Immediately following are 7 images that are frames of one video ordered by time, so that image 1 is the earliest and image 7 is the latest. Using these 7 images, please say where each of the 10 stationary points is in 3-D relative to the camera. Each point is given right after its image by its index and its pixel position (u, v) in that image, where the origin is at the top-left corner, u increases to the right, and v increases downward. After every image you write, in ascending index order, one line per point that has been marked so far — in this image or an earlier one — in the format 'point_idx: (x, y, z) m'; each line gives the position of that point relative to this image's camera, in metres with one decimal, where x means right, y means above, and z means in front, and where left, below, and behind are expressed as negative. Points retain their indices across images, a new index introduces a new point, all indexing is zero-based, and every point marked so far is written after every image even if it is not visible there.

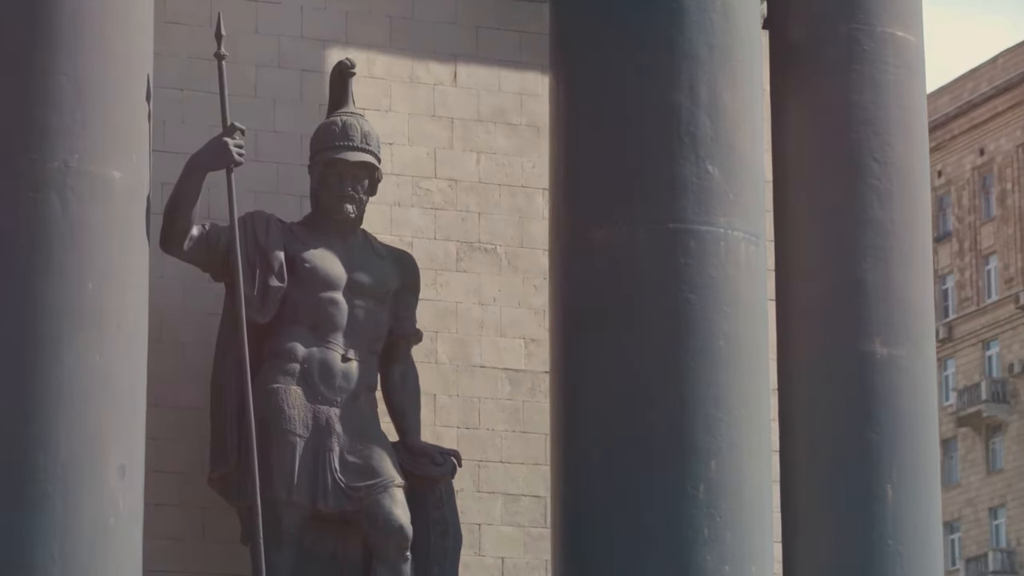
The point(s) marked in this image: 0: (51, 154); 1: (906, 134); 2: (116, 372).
0: (-2.0, +0.6, +15.3) m
1: (+2.2, +0.9, +19.9) m
2: (-1.7, -0.4, +15.2) m
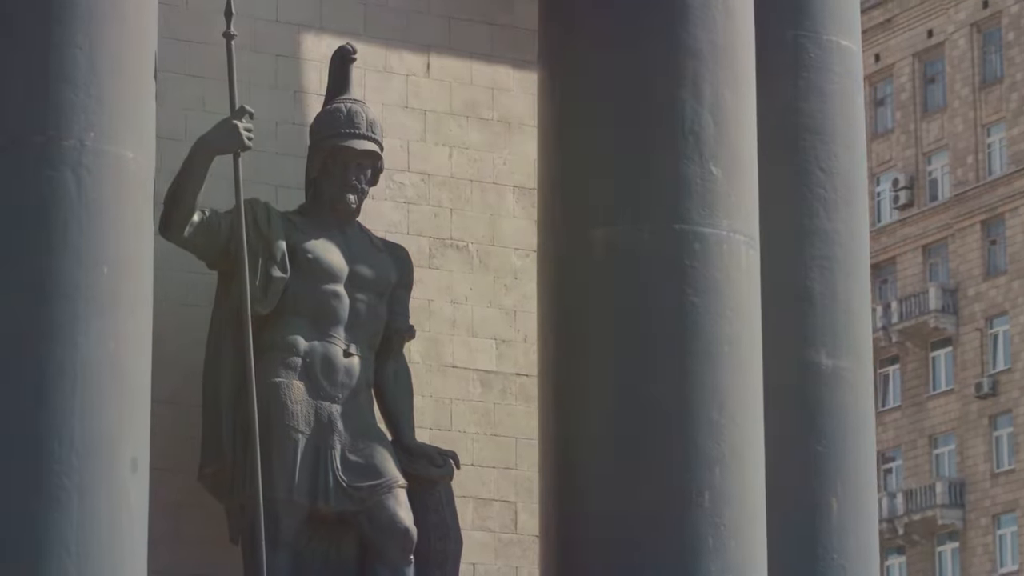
0: (-1.9, +0.7, +14.6) m
1: (+1.9, +0.8, +19.6) m
2: (-1.6, -0.3, +14.6) m
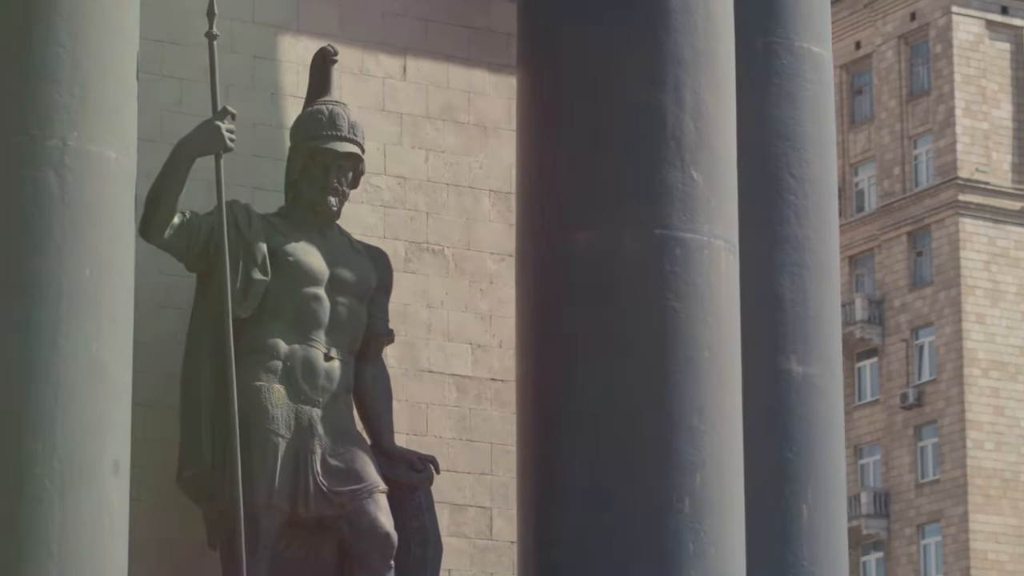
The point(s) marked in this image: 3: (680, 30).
0: (-1.9, +0.6, +14.5) m
1: (+1.7, +0.8, +19.5) m
2: (-1.7, -0.3, +14.4) m
3: (+0.8, +1.2, +16.7) m
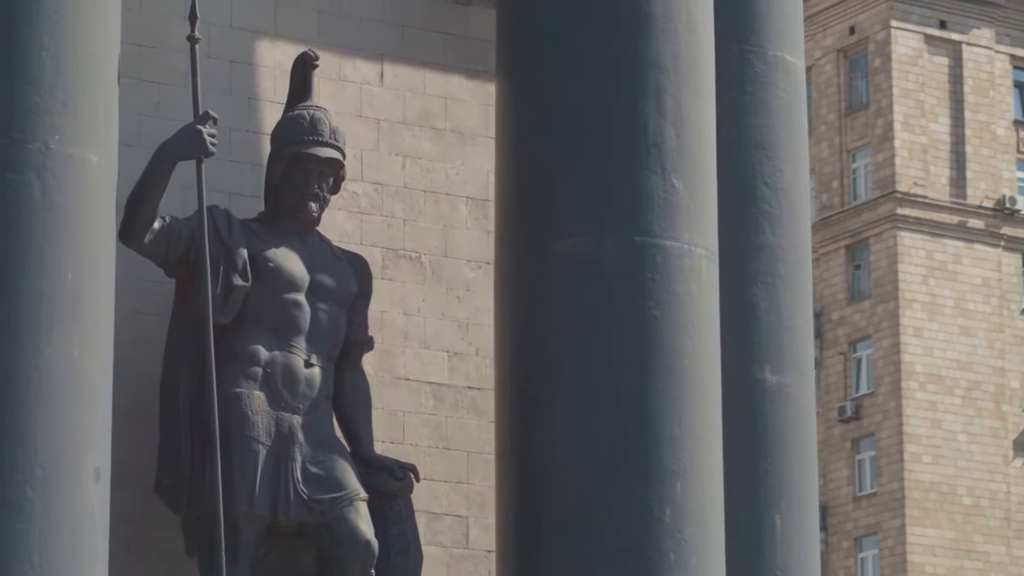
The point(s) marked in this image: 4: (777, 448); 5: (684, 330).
0: (-2.0, +0.6, +14.4) m
1: (+1.6, +0.7, +19.5) m
2: (-1.7, -0.3, +14.3) m
3: (+0.7, +1.2, +16.6) m
4: (+1.4, -0.9, +18.6) m
5: (+0.8, -0.2, +16.2) m
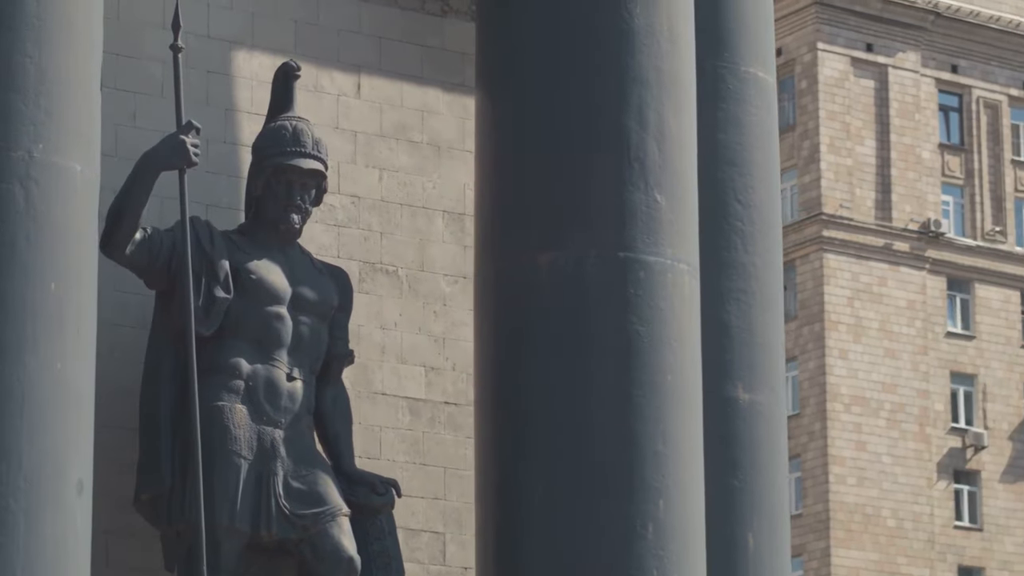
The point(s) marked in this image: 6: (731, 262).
0: (-2.0, +0.6, +14.2) m
1: (+1.4, +0.6, +19.4) m
2: (-1.8, -0.4, +14.1) m
3: (+0.6, +1.1, +16.5) m
4: (+1.3, -0.9, +18.5) m
5: (+0.7, -0.3, +16.1) m
6: (+1.2, +0.1, +18.9) m
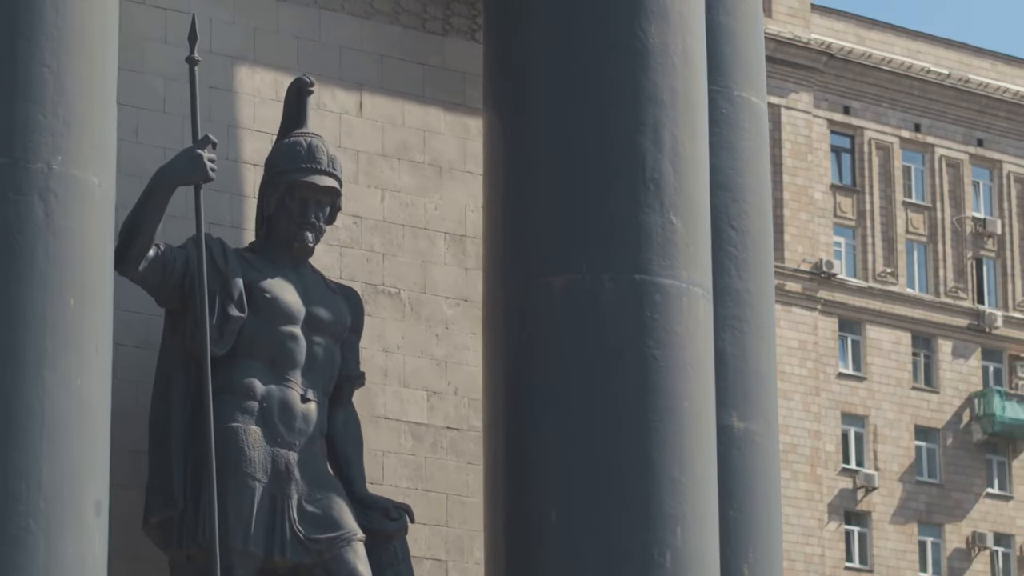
0: (-1.9, +0.5, +13.8) m
1: (+1.4, +0.5, +19.1) m
2: (-1.6, -0.4, +13.8) m
3: (+0.7, +1.0, +16.2) m
4: (+1.2, -1.1, +18.2) m
5: (+0.8, -0.4, +15.8) m
6: (+1.2, 0.0, +18.6) m
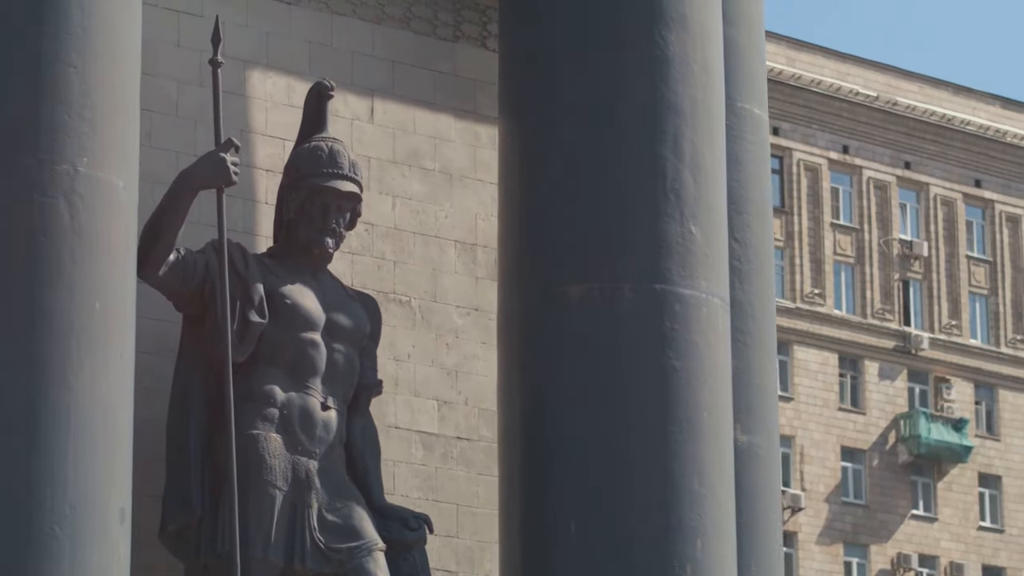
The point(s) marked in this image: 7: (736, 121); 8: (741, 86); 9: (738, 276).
0: (-1.8, +0.5, +13.6) m
1: (+1.4, +0.4, +19.0) m
2: (-1.5, -0.5, +13.5) m
3: (+0.8, +1.0, +16.1) m
4: (+1.3, -1.1, +18.0) m
5: (+0.8, -0.4, +15.6) m
6: (+1.2, -0.1, +18.5) m
7: (+1.2, +0.9, +19.0) m
8: (+1.3, +1.1, +19.2) m
9: (+1.2, +0.1, +18.5) m
